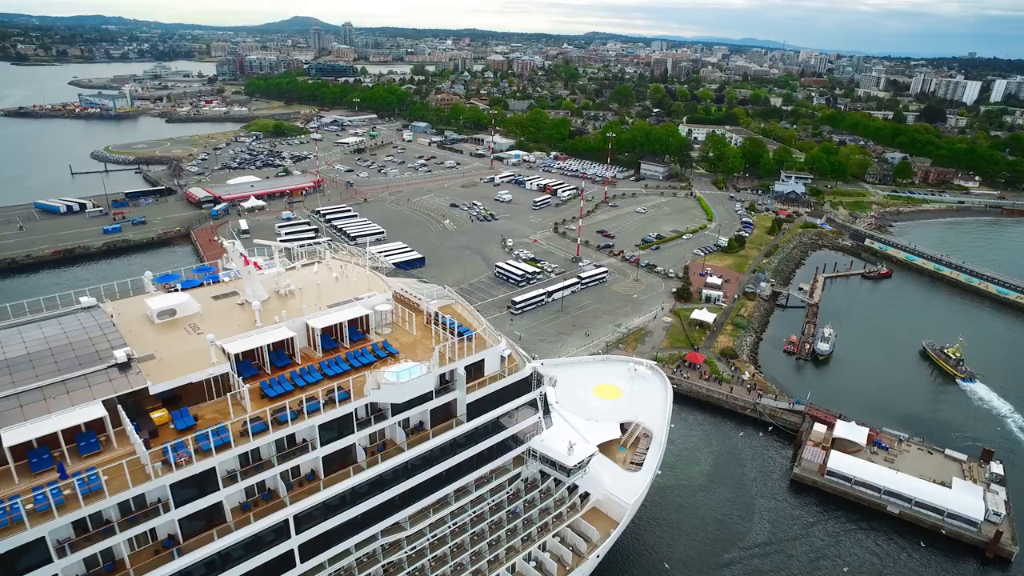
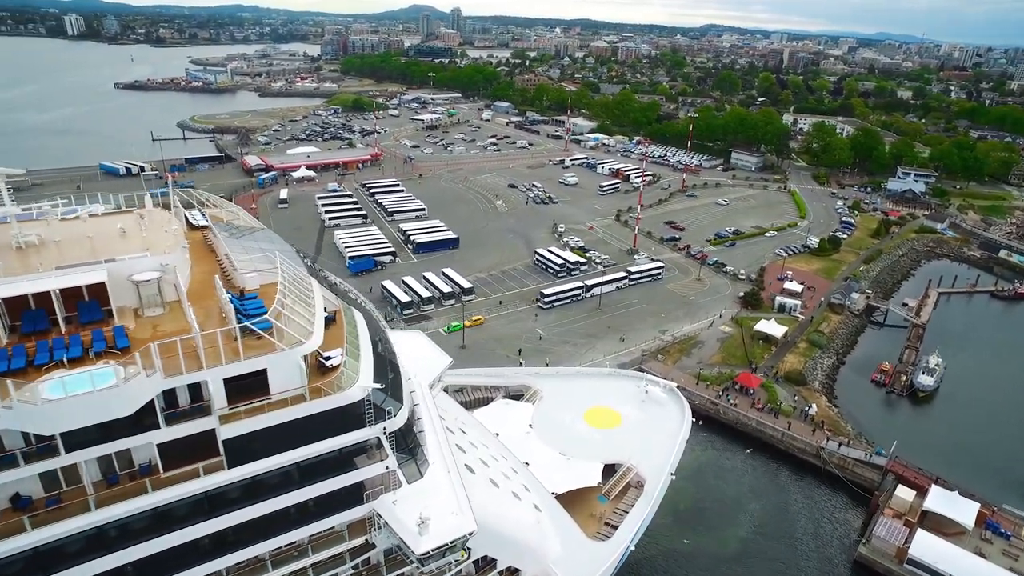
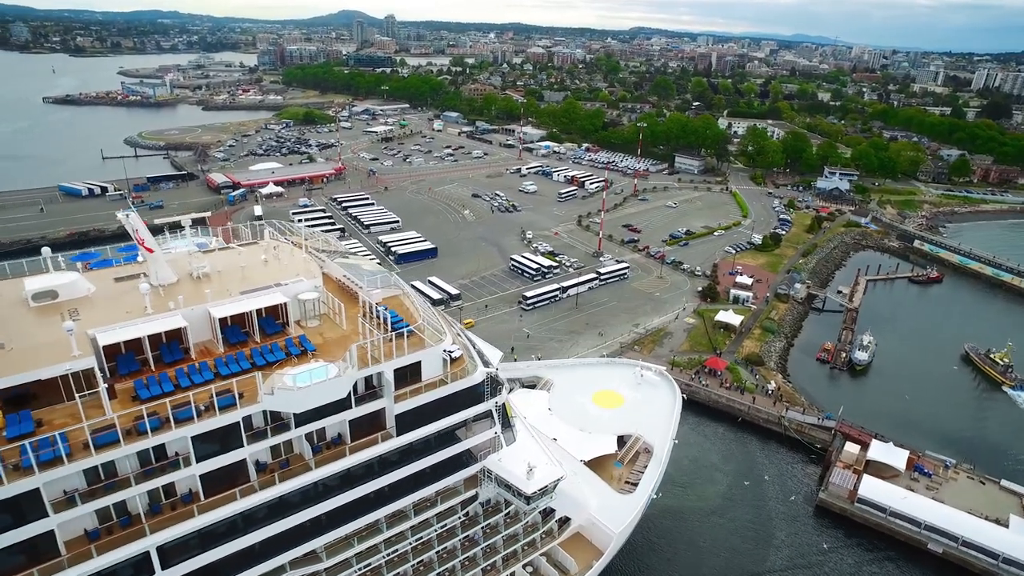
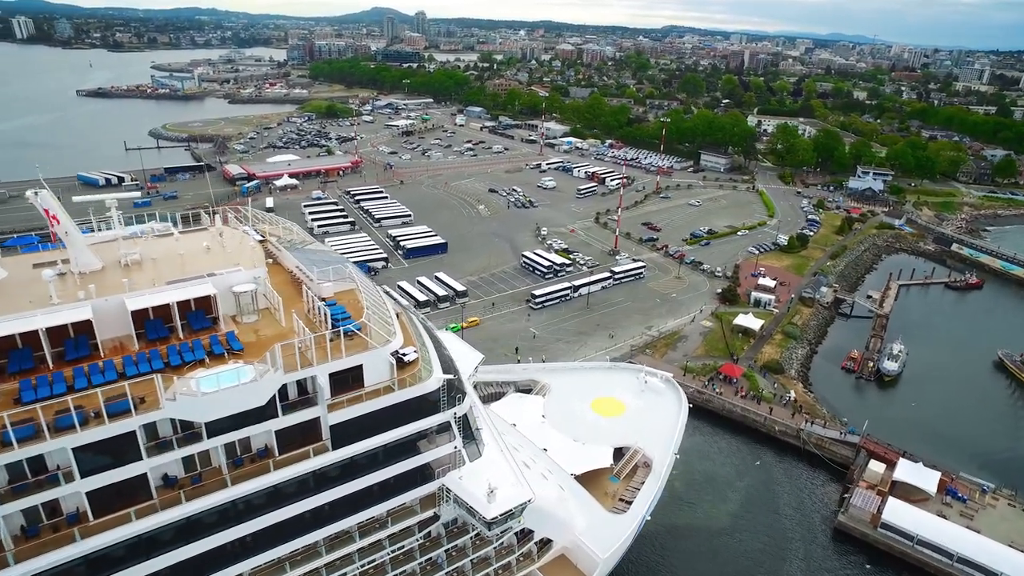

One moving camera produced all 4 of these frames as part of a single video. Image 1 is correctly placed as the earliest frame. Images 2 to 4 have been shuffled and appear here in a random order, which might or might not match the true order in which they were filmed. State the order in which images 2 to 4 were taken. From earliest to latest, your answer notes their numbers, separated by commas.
3, 4, 2
